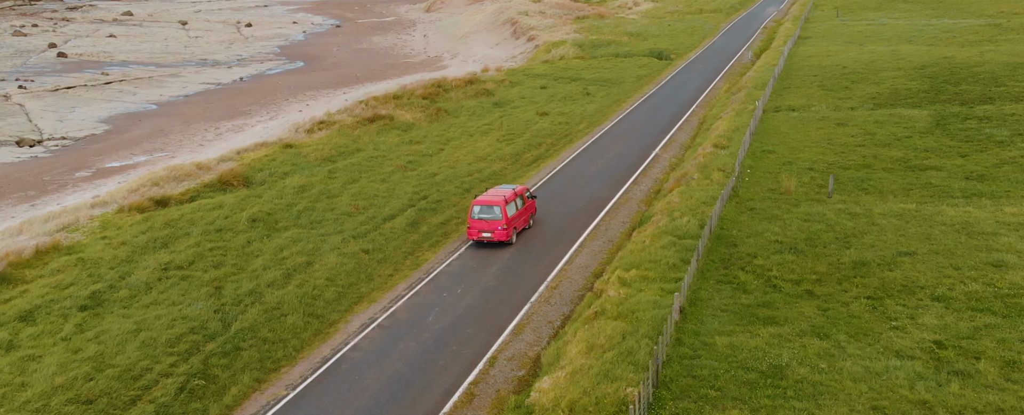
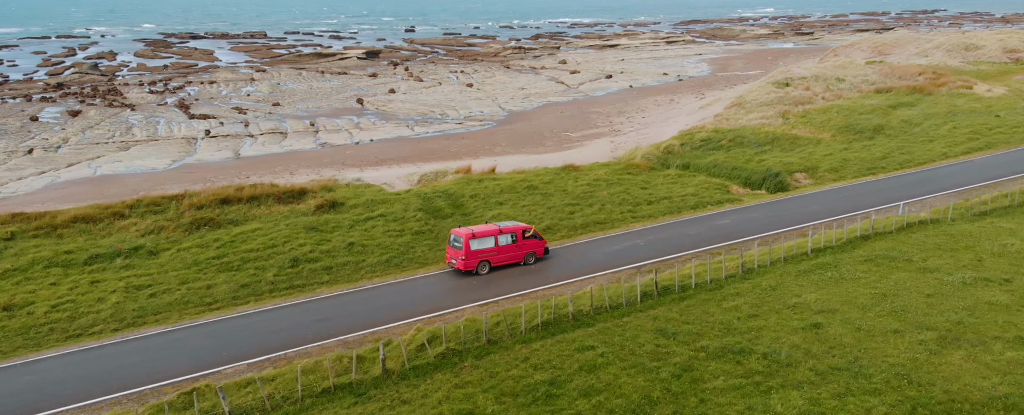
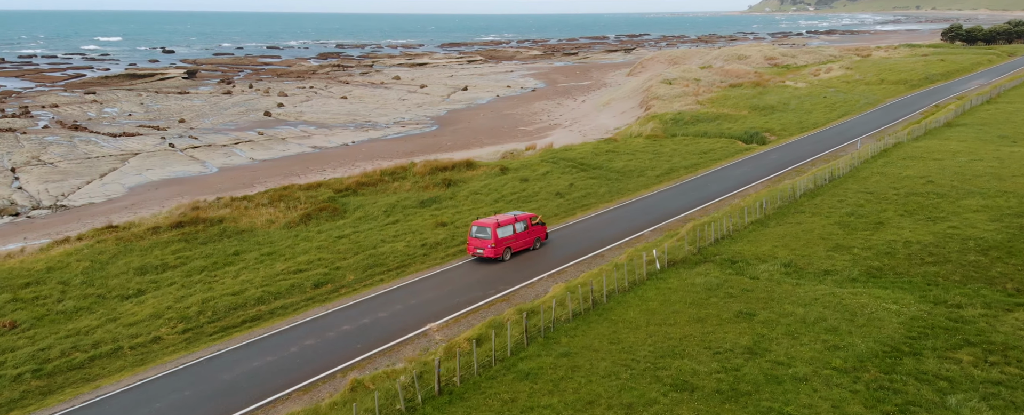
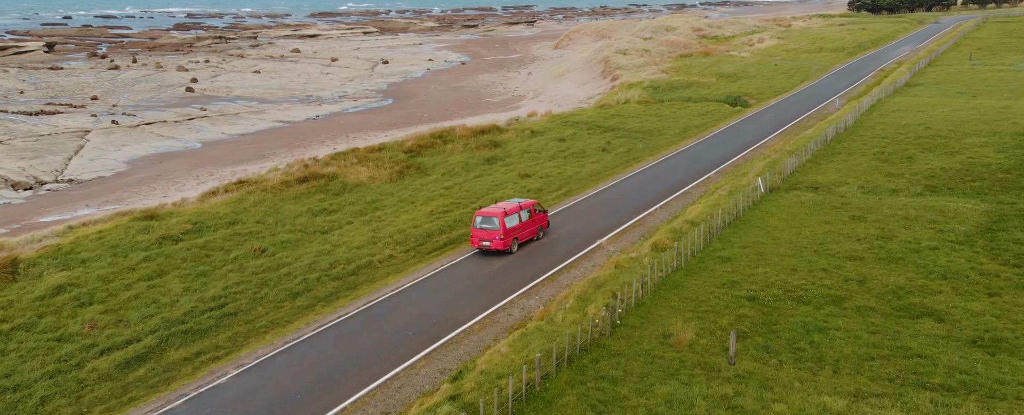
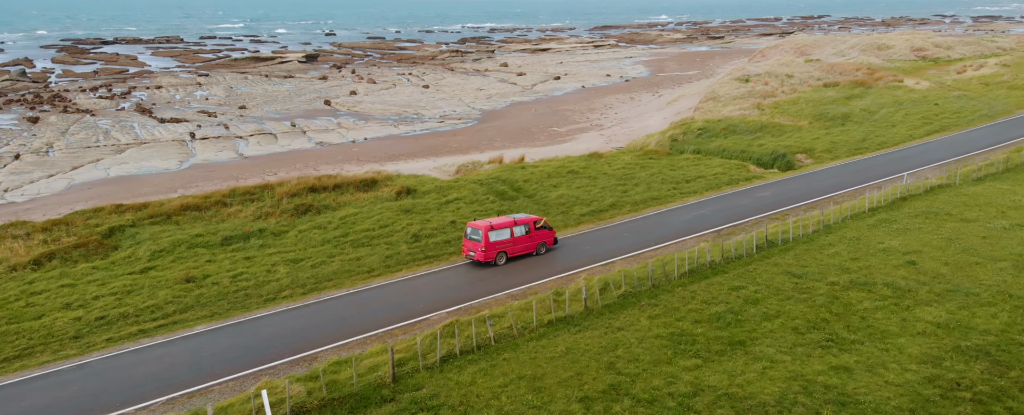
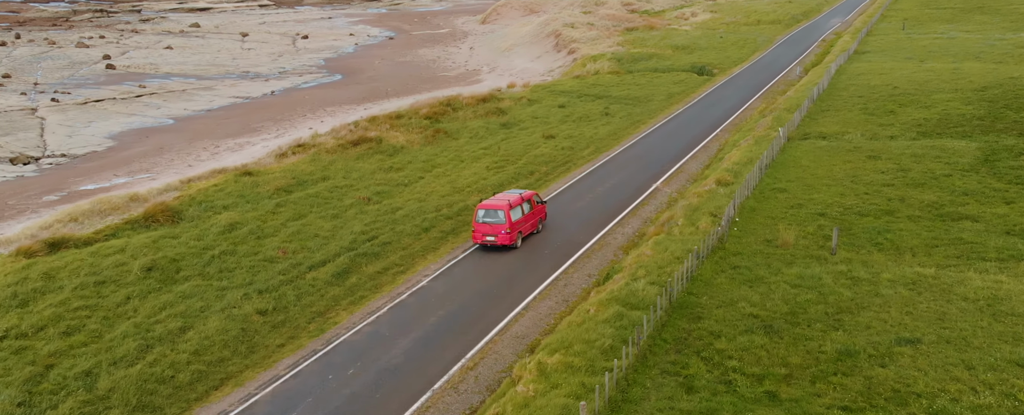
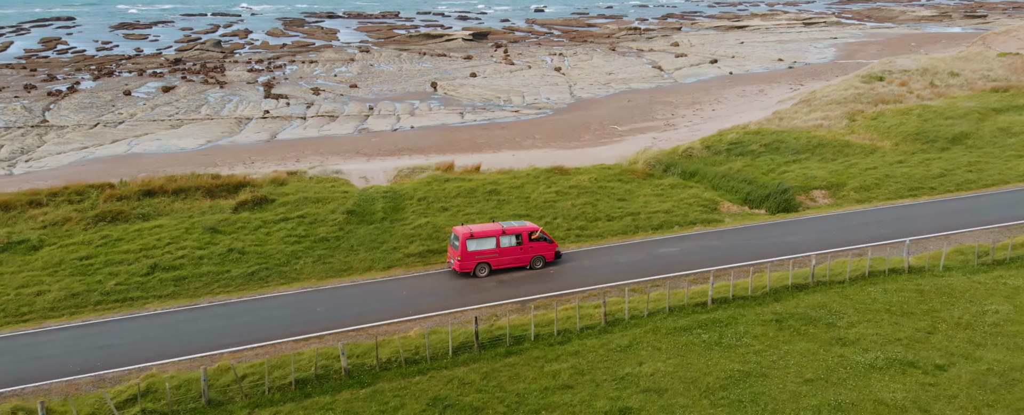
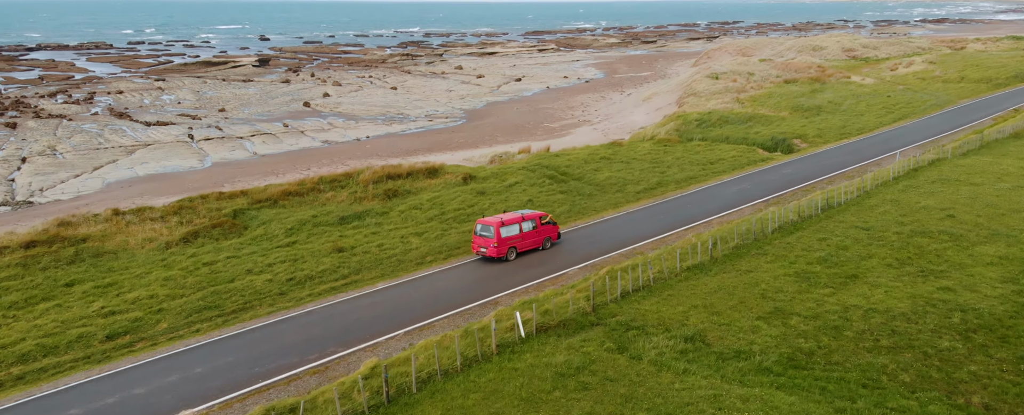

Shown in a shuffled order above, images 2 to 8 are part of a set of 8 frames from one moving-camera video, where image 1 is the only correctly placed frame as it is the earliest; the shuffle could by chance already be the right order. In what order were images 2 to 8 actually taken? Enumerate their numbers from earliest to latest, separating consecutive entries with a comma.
6, 4, 3, 8, 5, 2, 7
